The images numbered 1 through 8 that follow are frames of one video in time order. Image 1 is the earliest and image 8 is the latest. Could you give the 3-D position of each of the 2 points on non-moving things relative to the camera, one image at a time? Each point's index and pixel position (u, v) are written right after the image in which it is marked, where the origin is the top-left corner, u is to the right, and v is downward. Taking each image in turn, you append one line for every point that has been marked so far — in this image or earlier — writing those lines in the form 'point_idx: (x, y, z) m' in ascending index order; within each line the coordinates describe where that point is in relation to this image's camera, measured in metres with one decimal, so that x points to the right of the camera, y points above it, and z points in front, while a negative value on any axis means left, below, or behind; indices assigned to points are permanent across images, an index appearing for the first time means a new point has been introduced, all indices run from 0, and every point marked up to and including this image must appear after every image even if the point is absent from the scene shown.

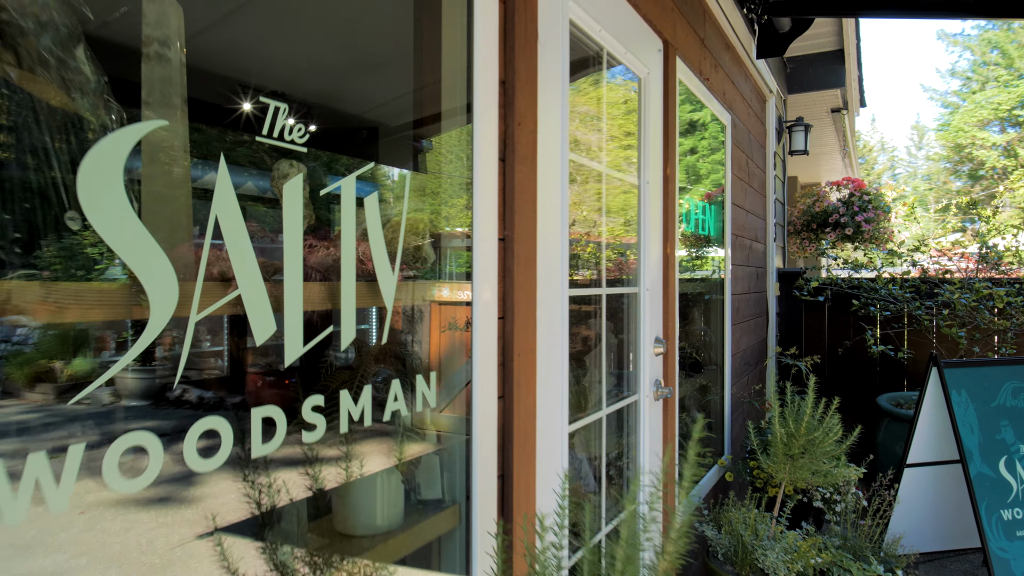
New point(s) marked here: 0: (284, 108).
0: (-0.3, +0.2, +0.8) m
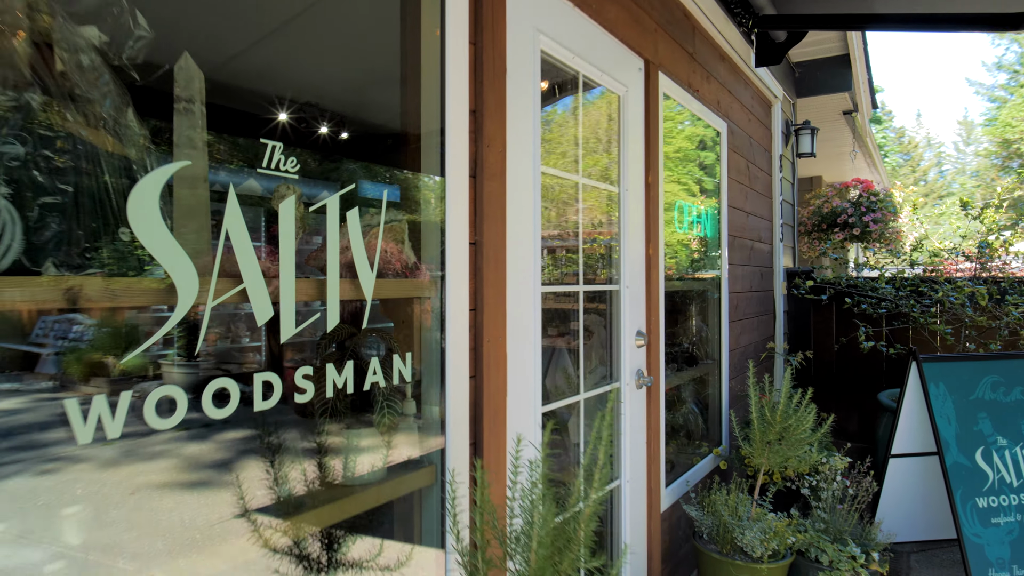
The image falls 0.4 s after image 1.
0: (-0.4, +0.2, +1.0) m
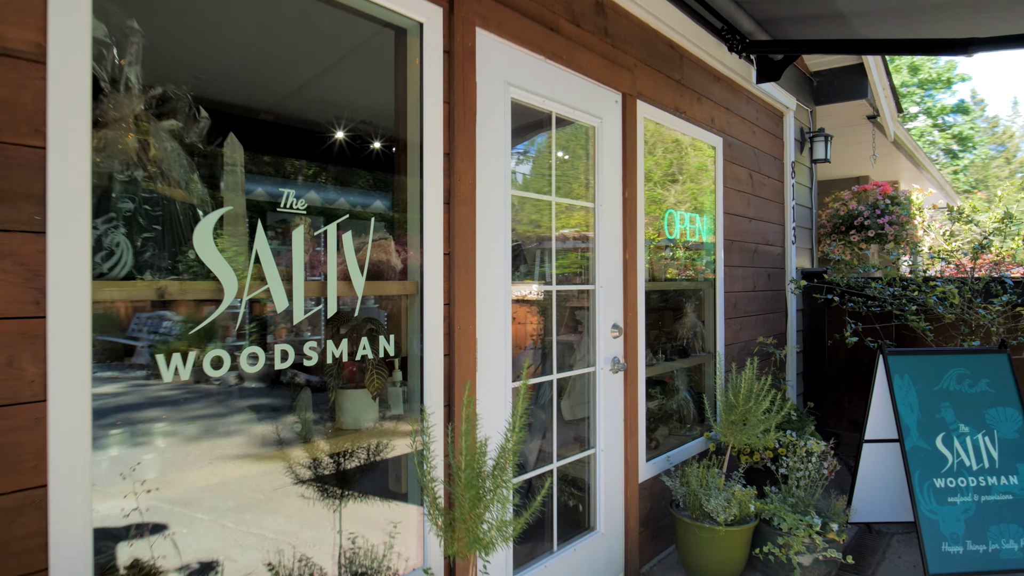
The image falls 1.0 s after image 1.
0: (-0.5, +0.2, +1.5) m
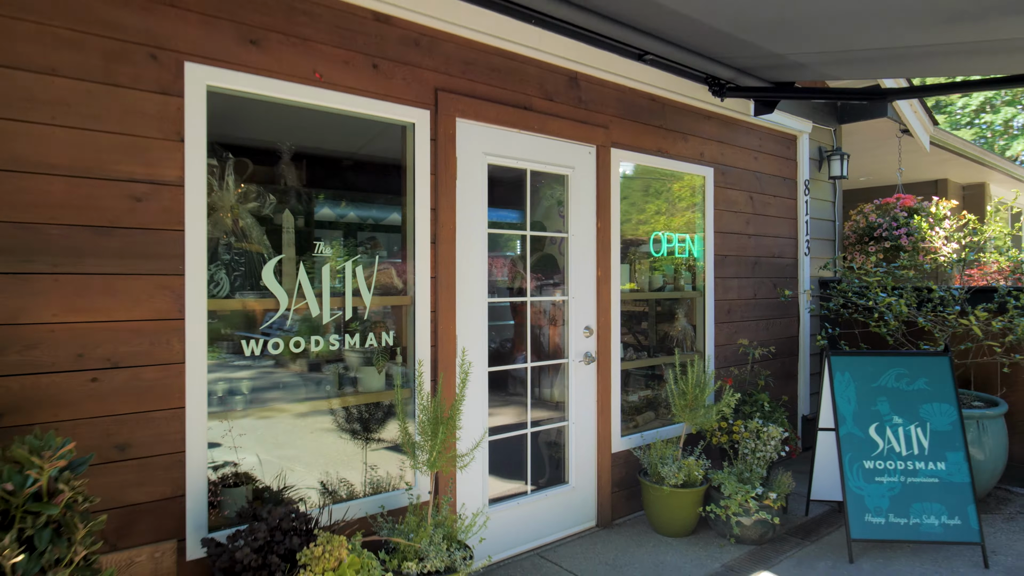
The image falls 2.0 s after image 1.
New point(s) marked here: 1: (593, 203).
0: (-0.7, +0.2, +2.4) m
1: (+0.4, +0.4, +3.3) m
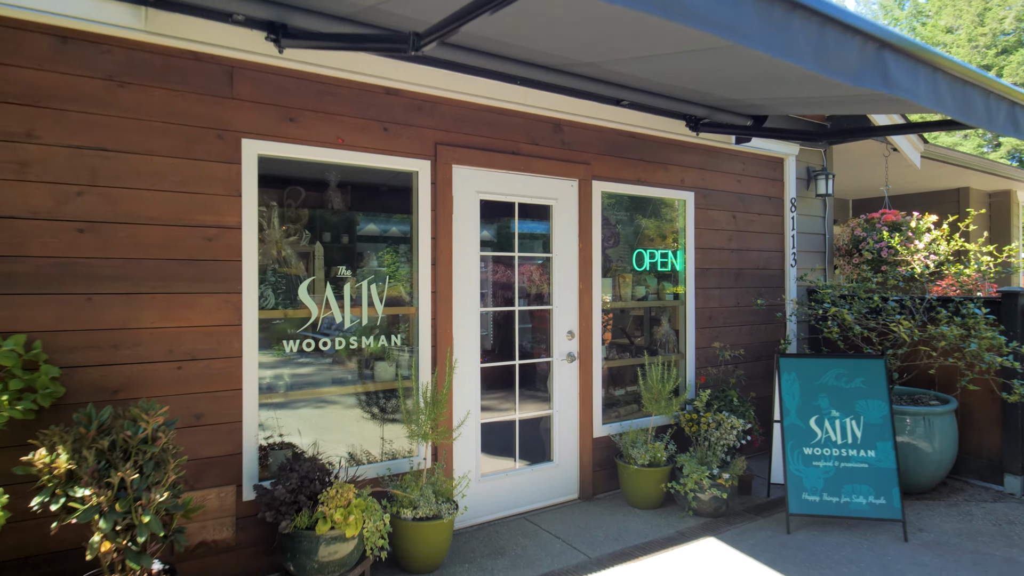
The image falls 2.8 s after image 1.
0: (-0.8, +0.1, +3.2) m
1: (+0.4, +0.4, +3.9) m
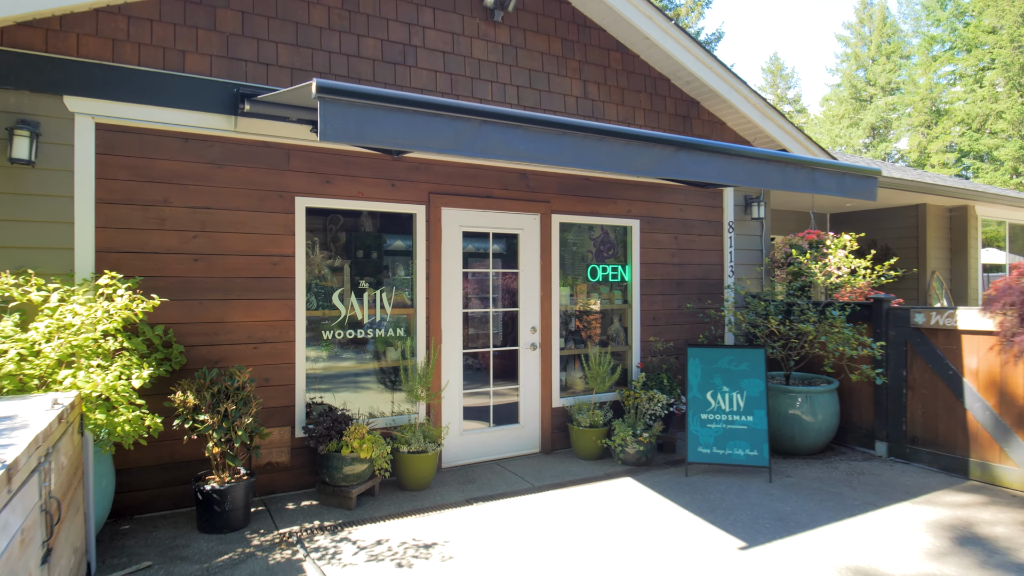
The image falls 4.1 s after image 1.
0: (-1.0, +0.1, +4.6) m
1: (+0.2, +0.3, +5.3) m
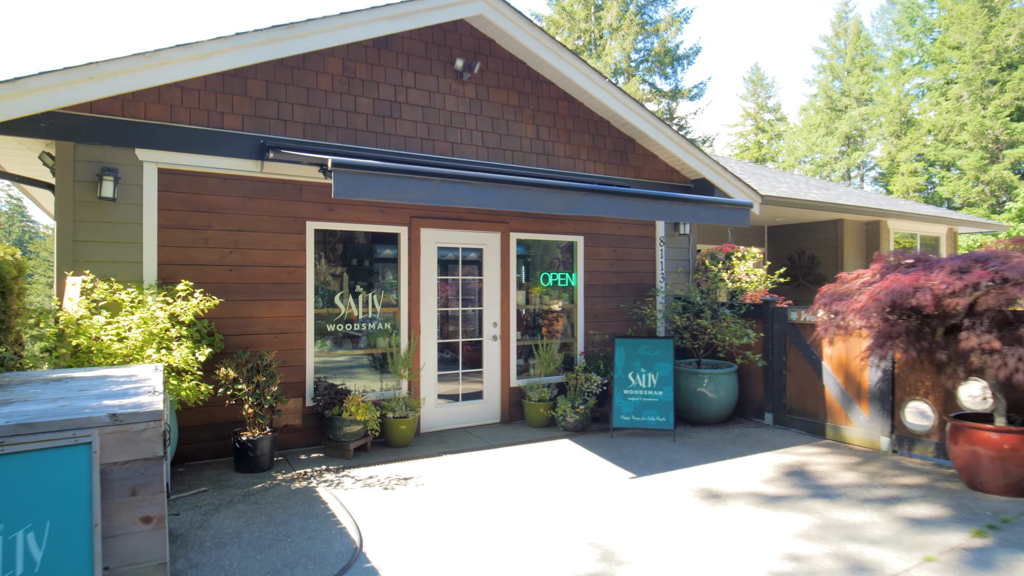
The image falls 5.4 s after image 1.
0: (-1.4, 0.0, +5.9) m
1: (-0.1, +0.3, +6.6) m
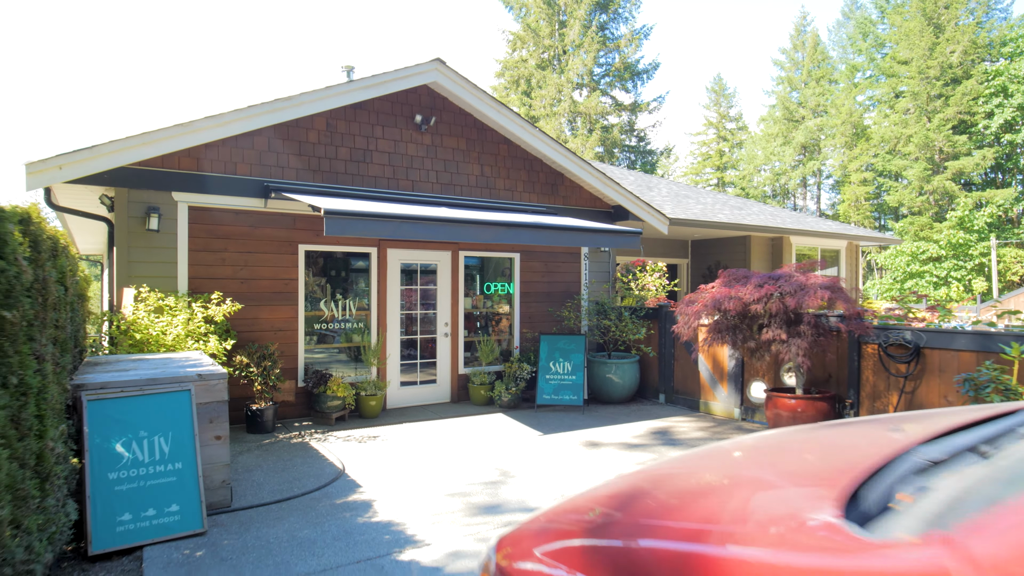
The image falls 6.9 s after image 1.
0: (-2.0, -0.1, +7.5) m
1: (-0.8, +0.2, +8.3) m
